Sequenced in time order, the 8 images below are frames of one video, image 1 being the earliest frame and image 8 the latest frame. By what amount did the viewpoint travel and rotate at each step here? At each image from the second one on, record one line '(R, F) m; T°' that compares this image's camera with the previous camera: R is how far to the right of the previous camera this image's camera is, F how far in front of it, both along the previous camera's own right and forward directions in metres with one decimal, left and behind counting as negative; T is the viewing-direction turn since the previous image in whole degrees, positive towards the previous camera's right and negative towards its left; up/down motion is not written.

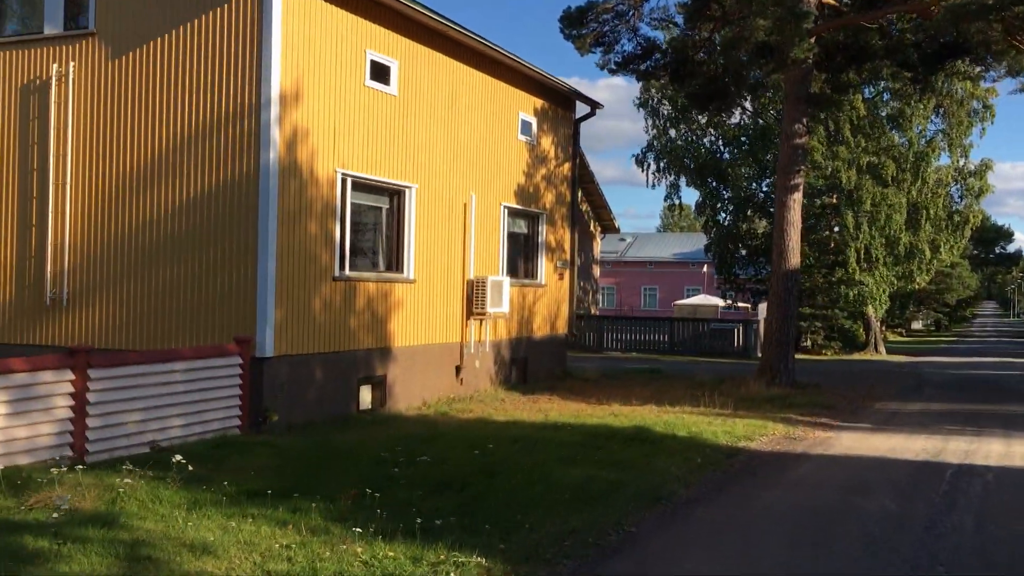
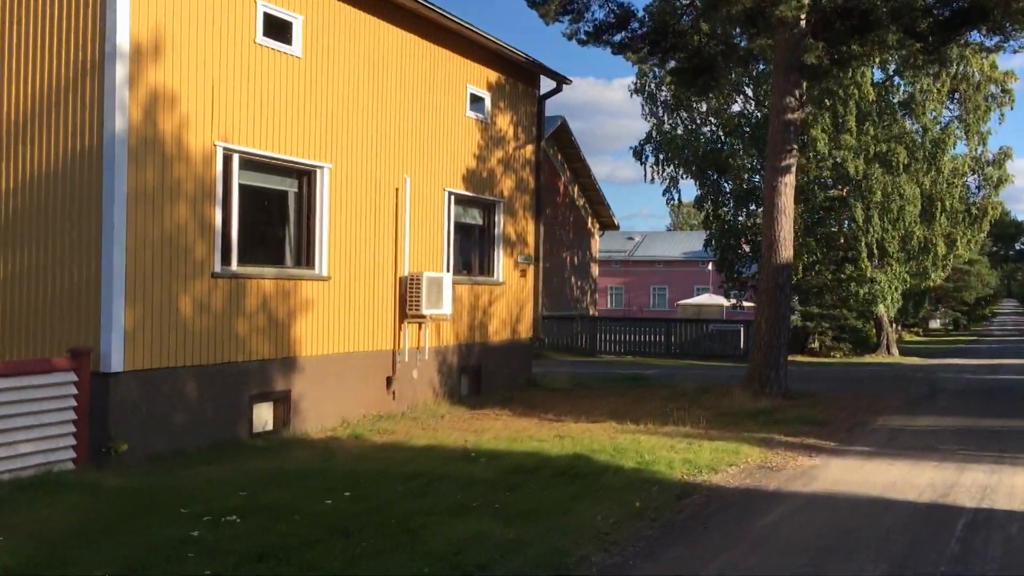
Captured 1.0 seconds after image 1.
(+1.1, +2.2) m; -1°
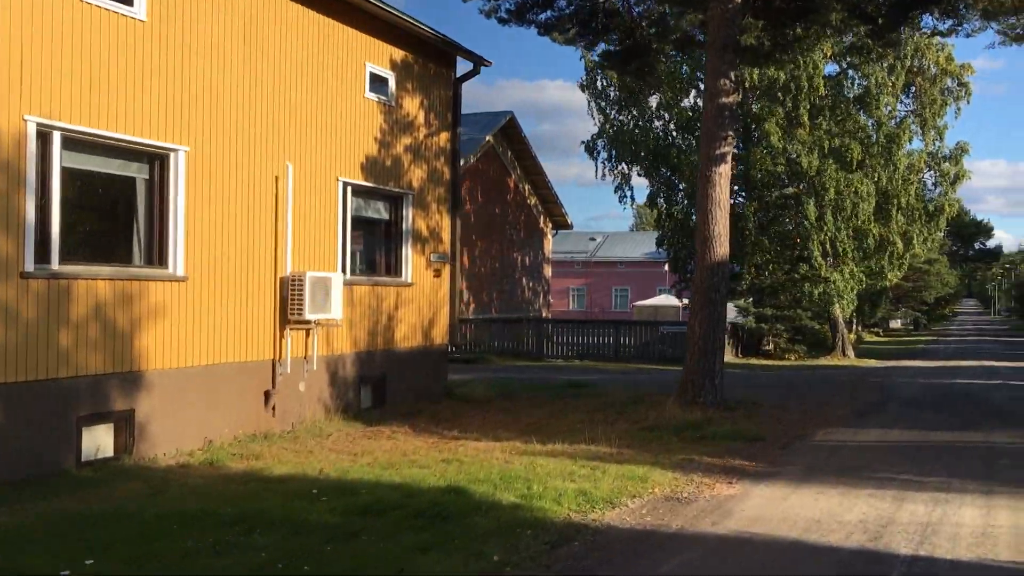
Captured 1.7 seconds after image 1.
(+0.9, +1.5) m; +2°
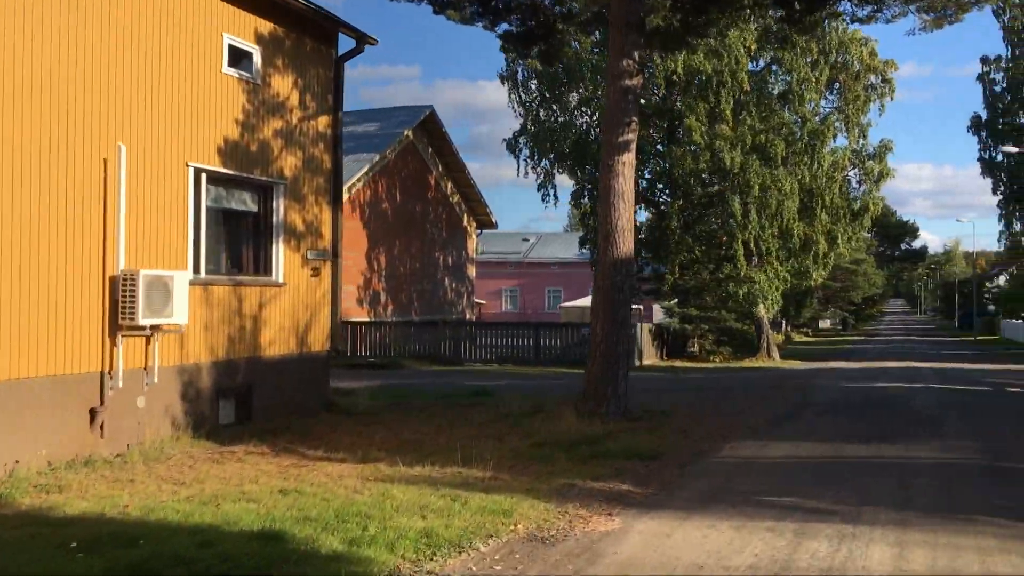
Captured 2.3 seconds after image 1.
(+0.8, +1.3) m; +4°
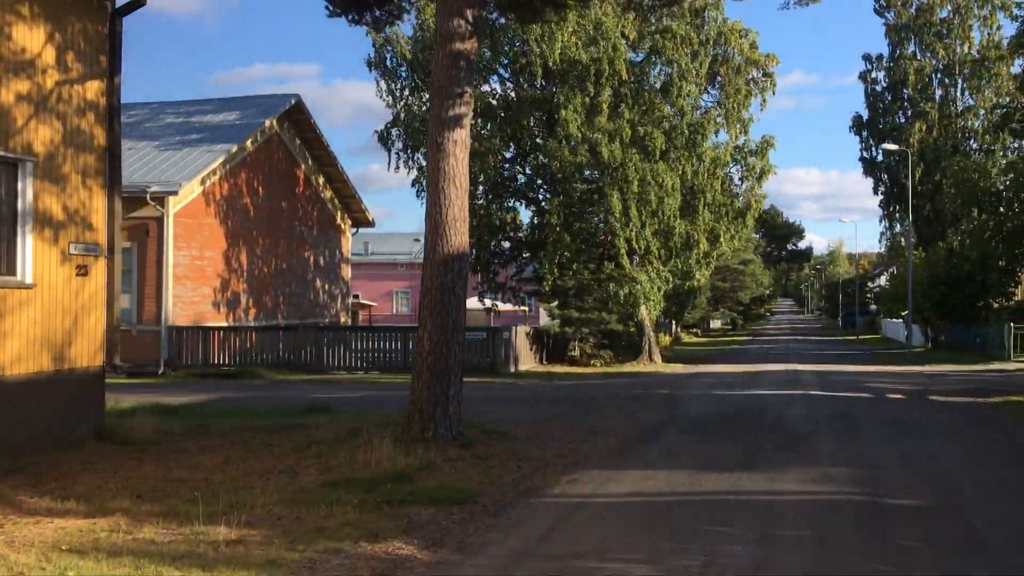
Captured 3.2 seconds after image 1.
(+1.1, +2.0) m; +6°
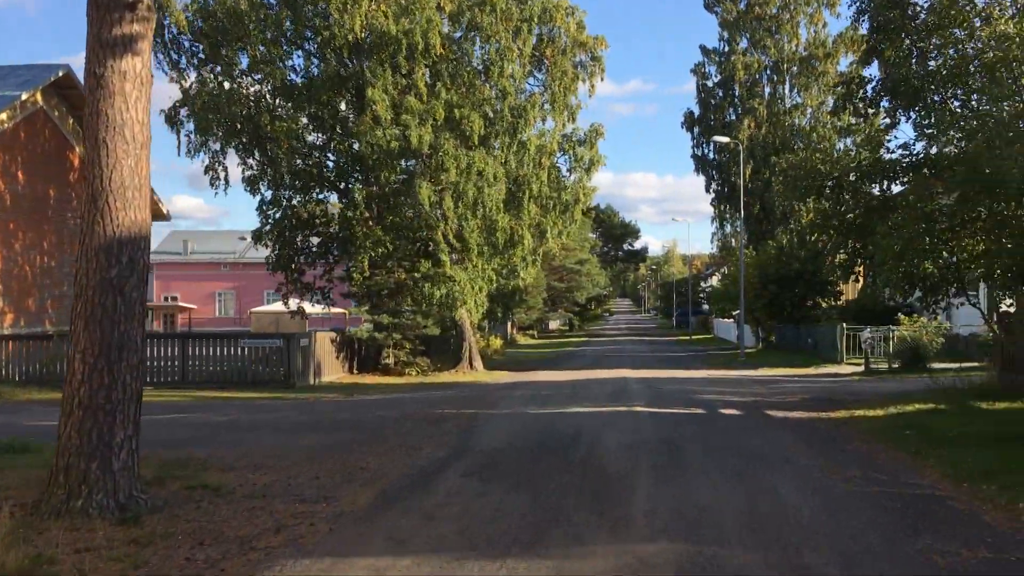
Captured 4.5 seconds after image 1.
(+1.2, +3.1) m; +9°
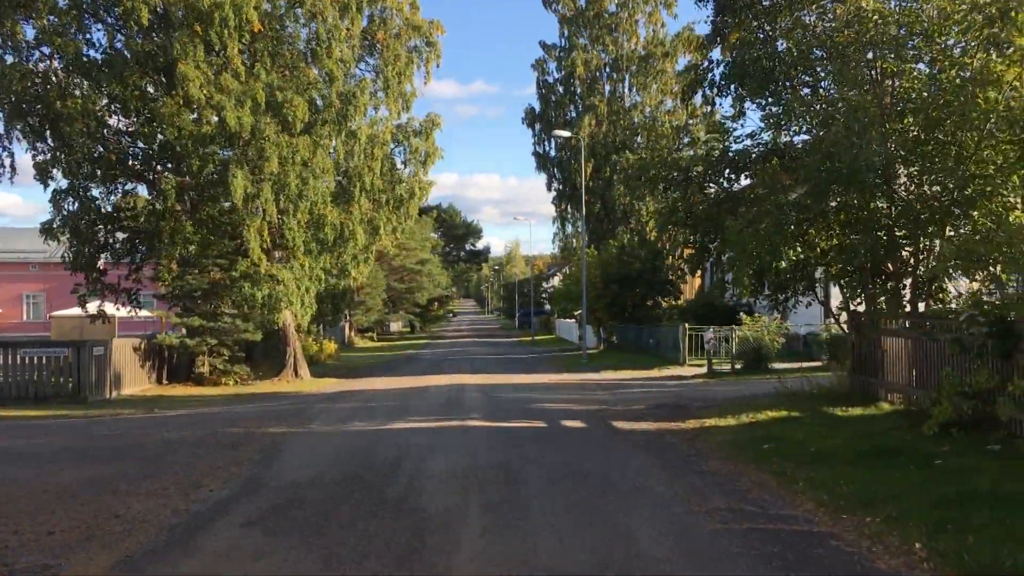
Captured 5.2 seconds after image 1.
(+0.4, +1.8) m; +9°
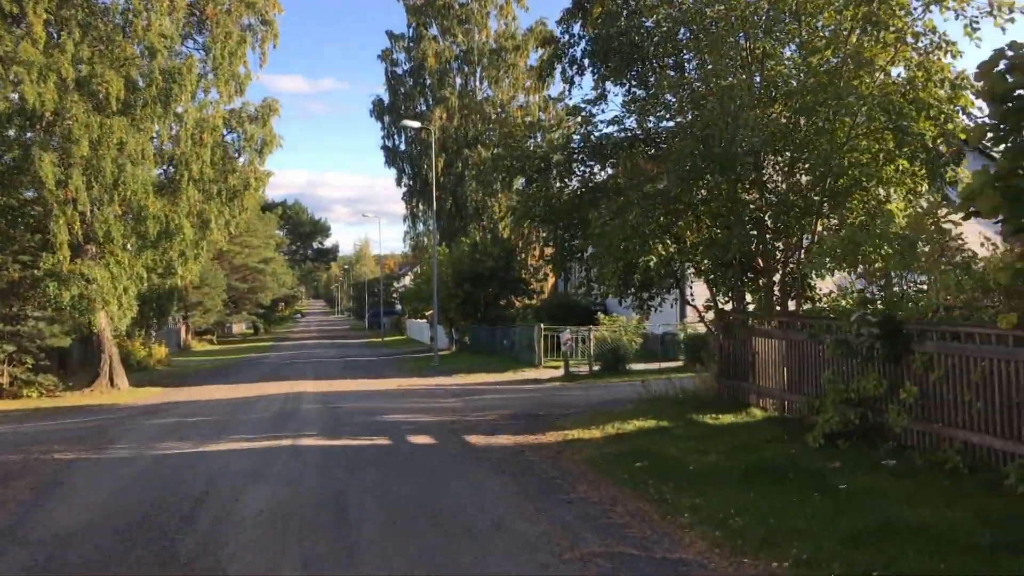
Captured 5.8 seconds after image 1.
(+0.2, +1.5) m; +9°
